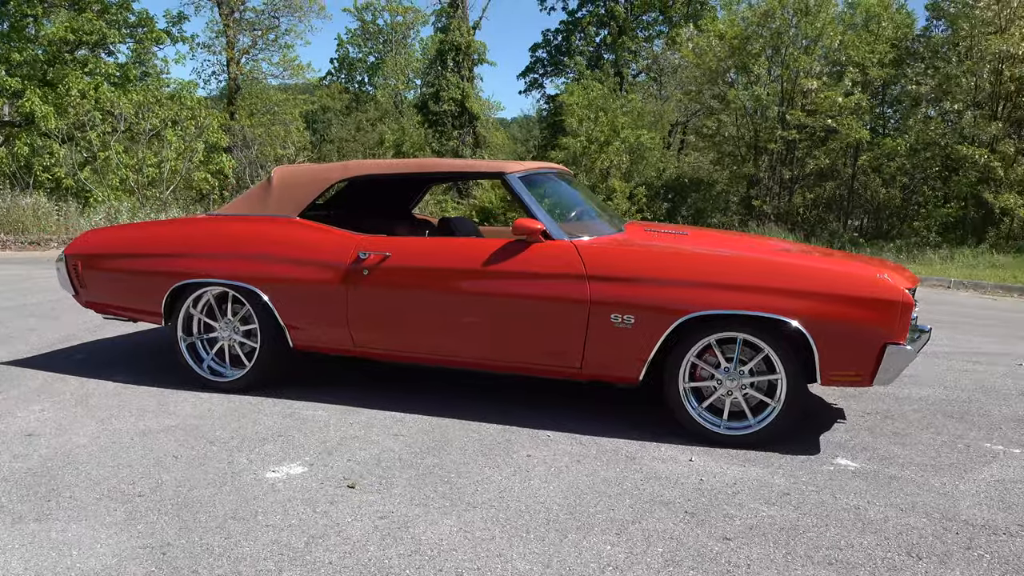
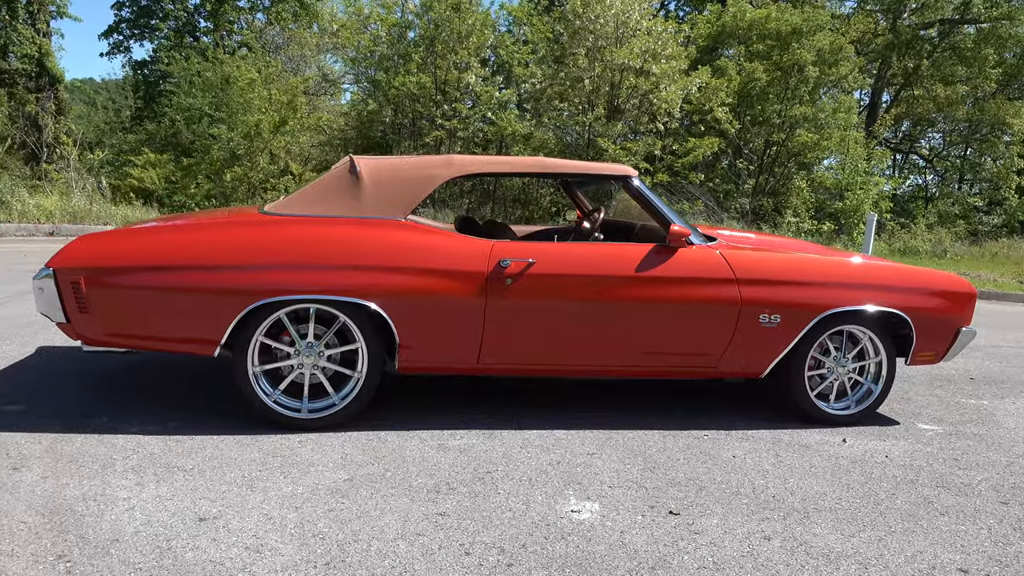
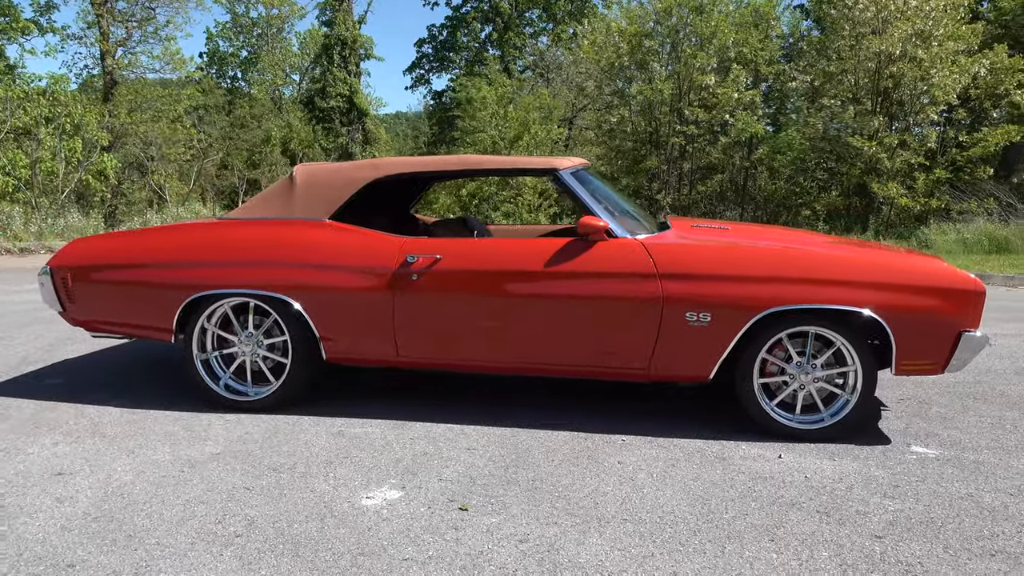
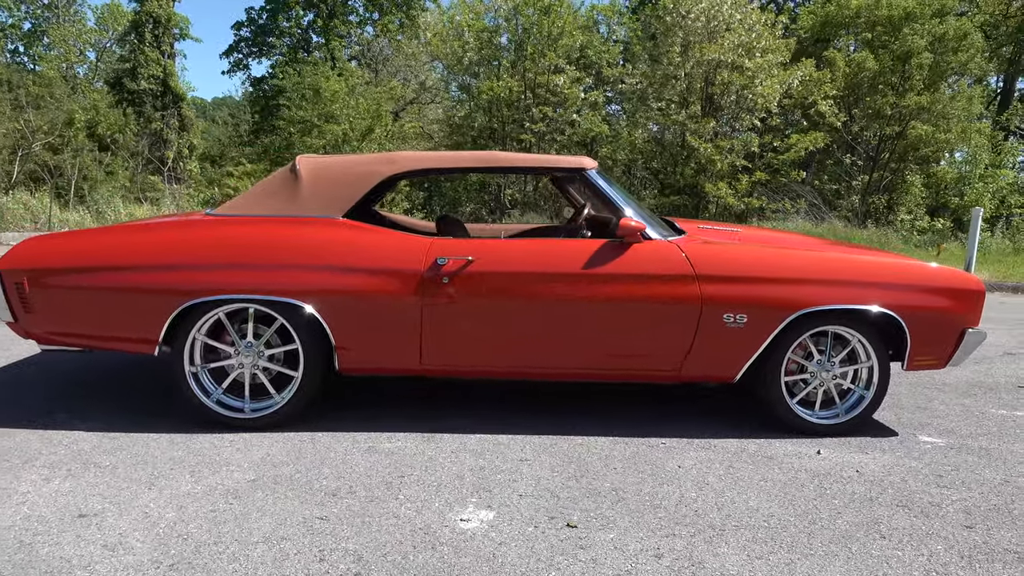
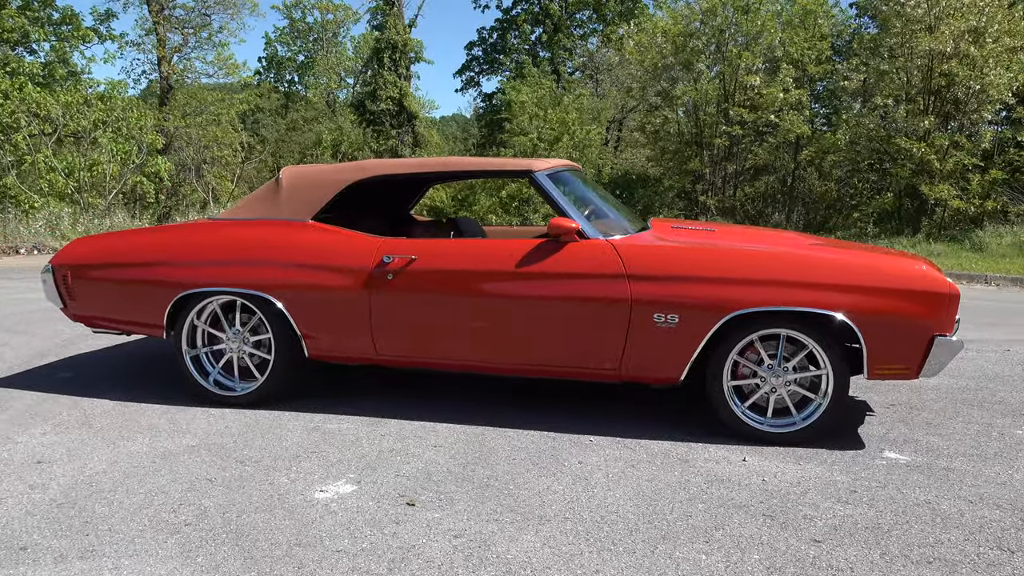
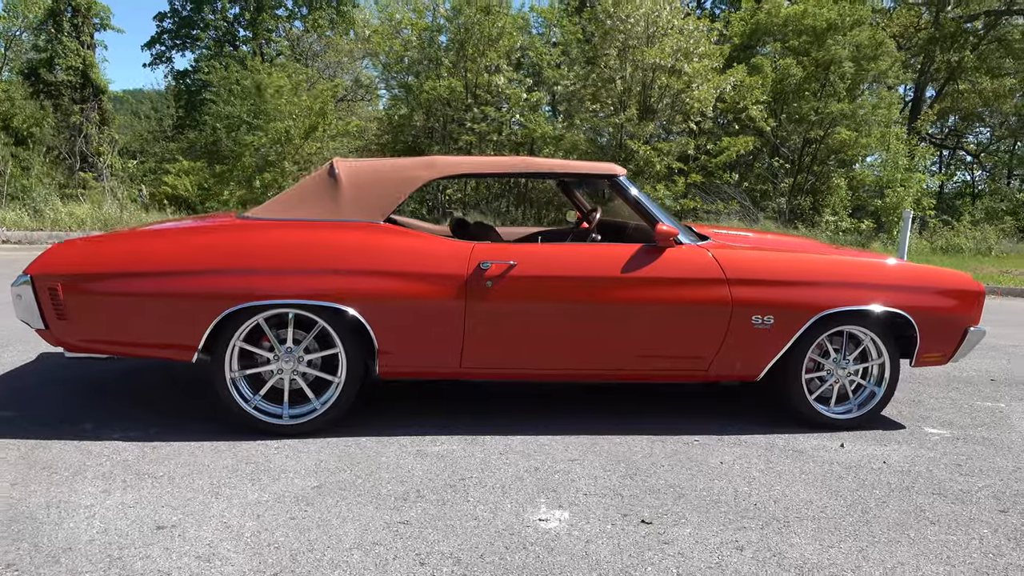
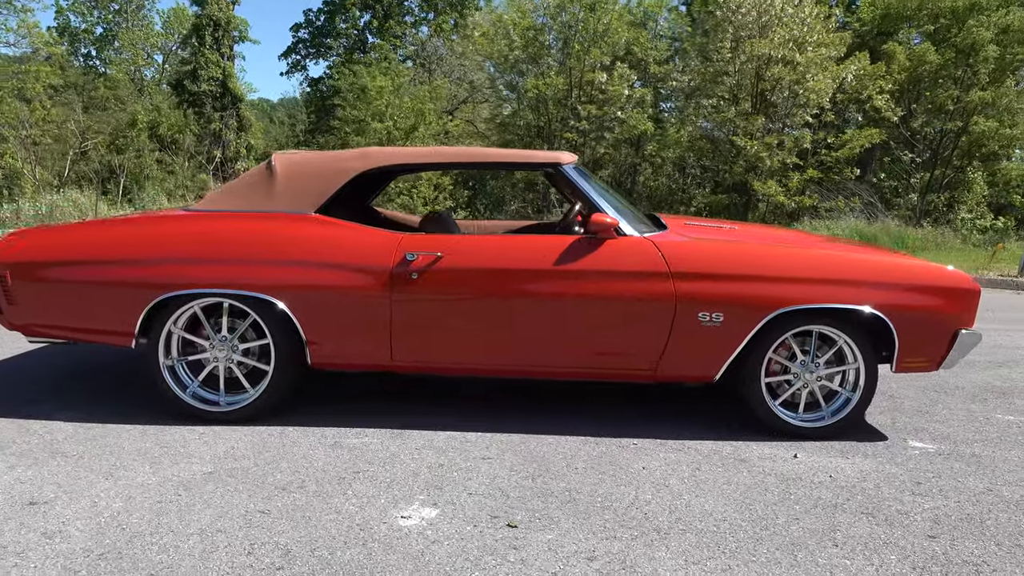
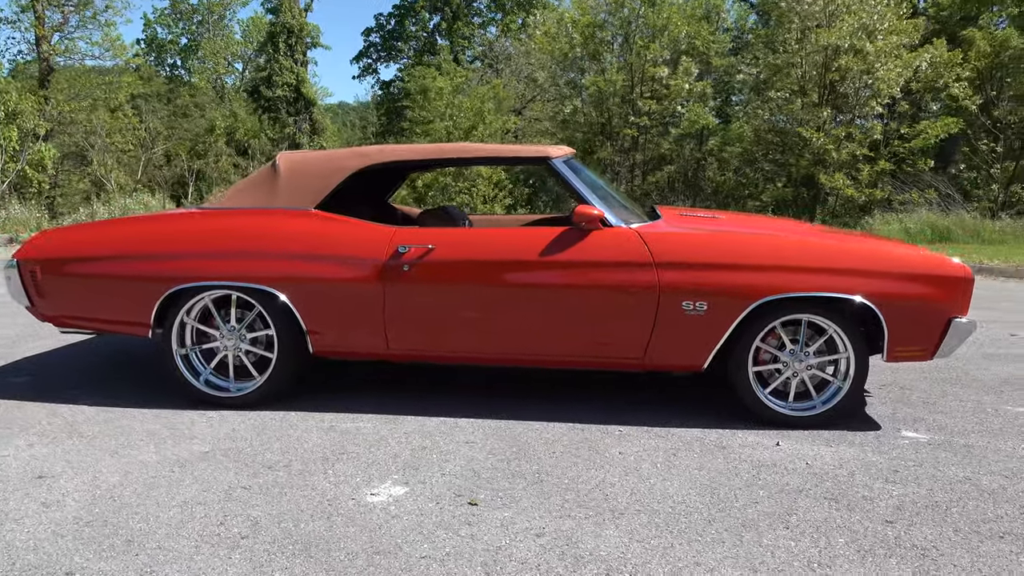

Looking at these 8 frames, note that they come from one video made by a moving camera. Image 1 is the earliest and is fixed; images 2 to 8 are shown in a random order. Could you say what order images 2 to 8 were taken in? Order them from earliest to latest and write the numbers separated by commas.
5, 3, 8, 7, 4, 6, 2
